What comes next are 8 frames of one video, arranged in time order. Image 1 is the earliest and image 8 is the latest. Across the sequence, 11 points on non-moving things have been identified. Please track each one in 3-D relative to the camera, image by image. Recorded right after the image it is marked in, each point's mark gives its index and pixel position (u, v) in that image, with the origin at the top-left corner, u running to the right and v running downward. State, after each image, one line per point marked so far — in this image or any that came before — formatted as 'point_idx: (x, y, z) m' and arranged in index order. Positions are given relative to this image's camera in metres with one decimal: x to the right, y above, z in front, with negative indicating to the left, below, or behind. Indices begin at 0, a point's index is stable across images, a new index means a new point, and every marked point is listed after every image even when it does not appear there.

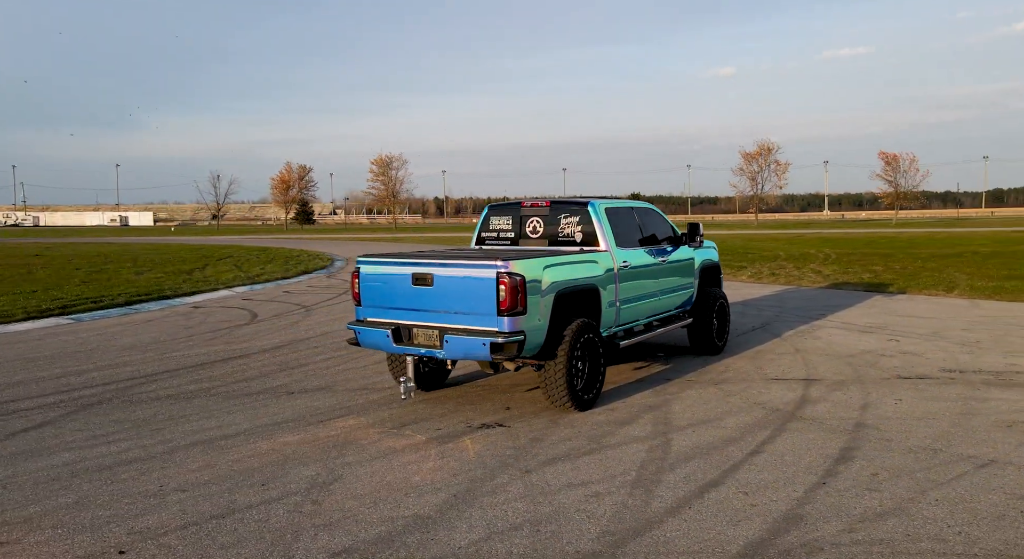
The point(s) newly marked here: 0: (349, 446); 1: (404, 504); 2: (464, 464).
0: (-1.1, -1.1, +4.5) m
1: (-0.5, -1.2, +3.4) m
2: (-0.3, -1.2, +4.1) m
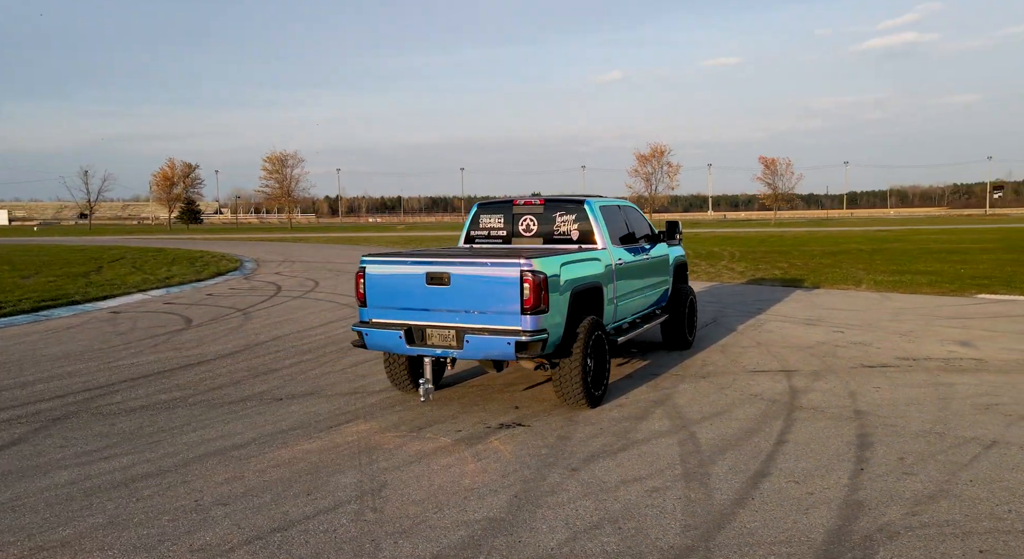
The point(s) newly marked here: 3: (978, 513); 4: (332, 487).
0: (-0.9, -1.1, +4.2) m
1: (-0.2, -1.1, +3.2) m
2: (0.0, -1.1, +4.0) m
3: (+2.4, -1.2, +3.3) m
4: (-1.0, -1.1, +3.5) m
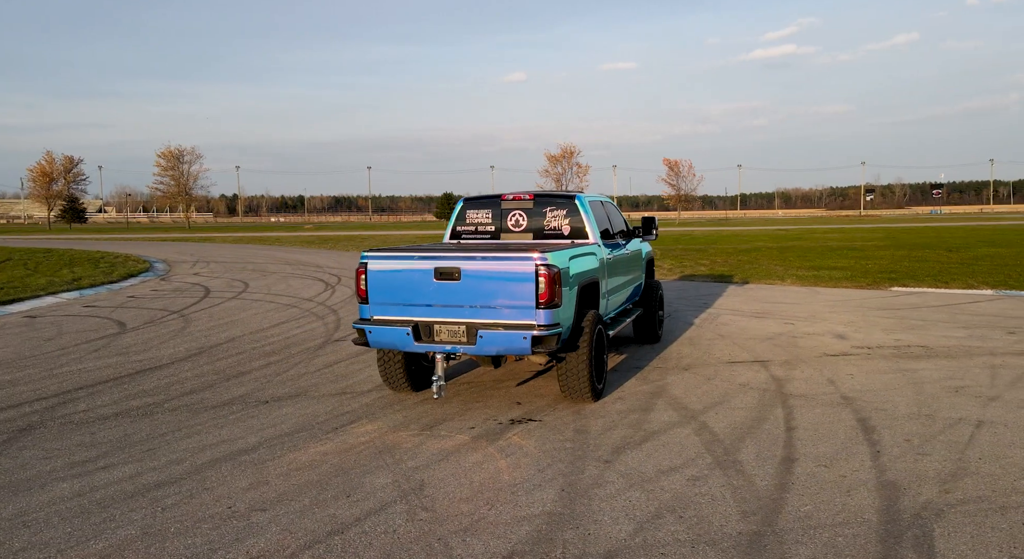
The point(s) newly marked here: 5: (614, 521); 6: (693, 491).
0: (-0.7, -1.1, +4.1) m
1: (+0.1, -1.1, +3.1) m
2: (+0.2, -1.1, +3.9) m
3: (+2.6, -1.1, +3.5) m
4: (-0.7, -1.1, +3.4) m
5: (+0.5, -1.1, +2.9) m
6: (+0.9, -1.1, +3.4) m
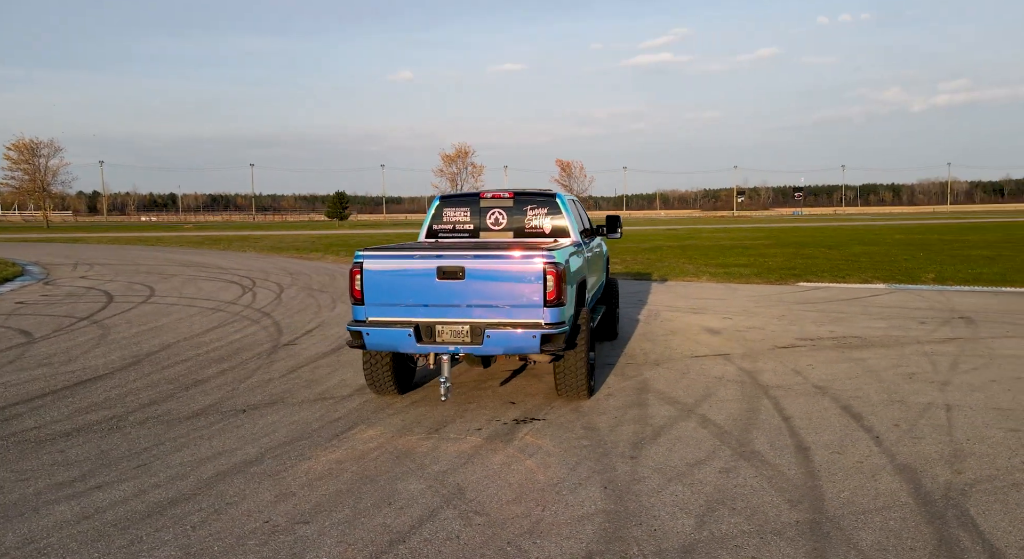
0: (-0.6, -1.1, +3.9) m
1: (+0.3, -1.1, +3.1) m
2: (+0.3, -1.1, +3.9) m
3: (+2.8, -1.1, +3.7) m
4: (-0.5, -1.1, +3.2) m
5: (+0.7, -1.1, +2.9) m
6: (+1.2, -1.1, +3.4) m
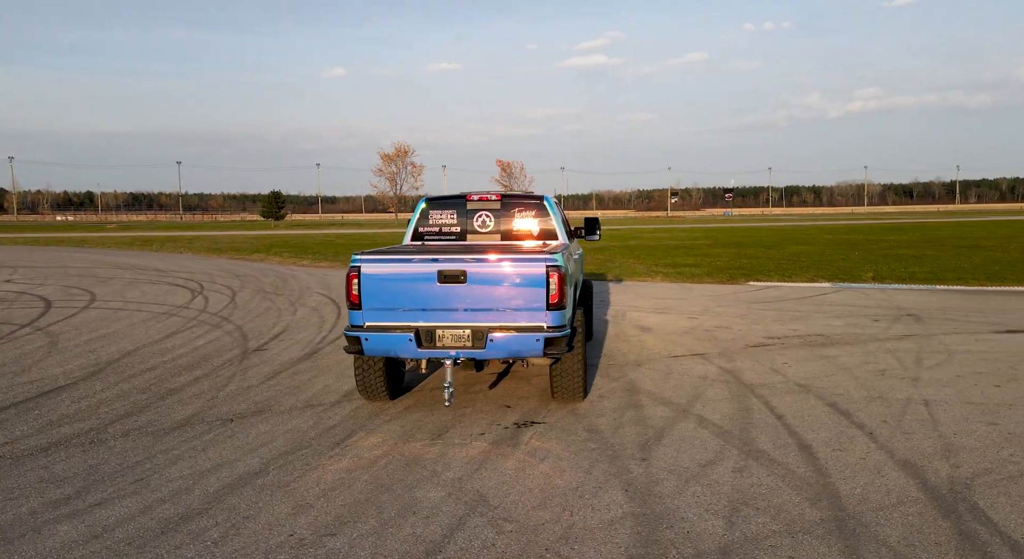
0: (-0.5, -1.1, +3.9) m
1: (+0.4, -1.1, +3.1) m
2: (+0.4, -1.1, +3.9) m
3: (+2.9, -1.1, +3.9) m
4: (-0.4, -1.1, +3.2) m
5: (+0.9, -1.1, +3.0) m
6: (+1.3, -1.1, +3.5) m
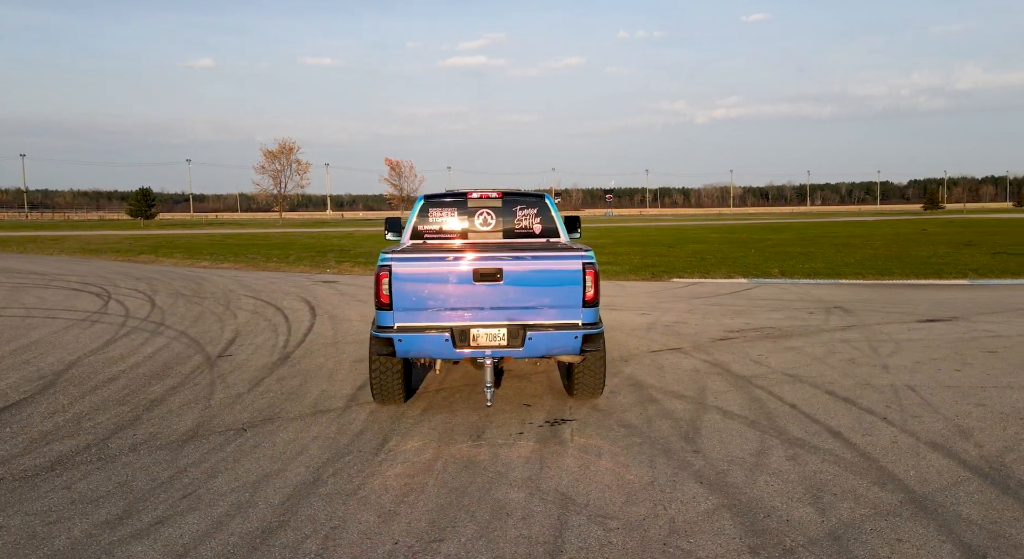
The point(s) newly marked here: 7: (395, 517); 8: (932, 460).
0: (-0.2, -1.1, +3.8) m
1: (+0.8, -1.1, +3.2) m
2: (+0.7, -1.1, +3.9) m
3: (+3.2, -1.0, +4.2) m
4: (0.0, -1.1, +3.1) m
5: (+1.3, -1.1, +3.1) m
6: (+1.6, -1.1, +3.6) m
7: (-0.6, -1.1, +3.0) m
8: (+2.4, -1.0, +3.8) m
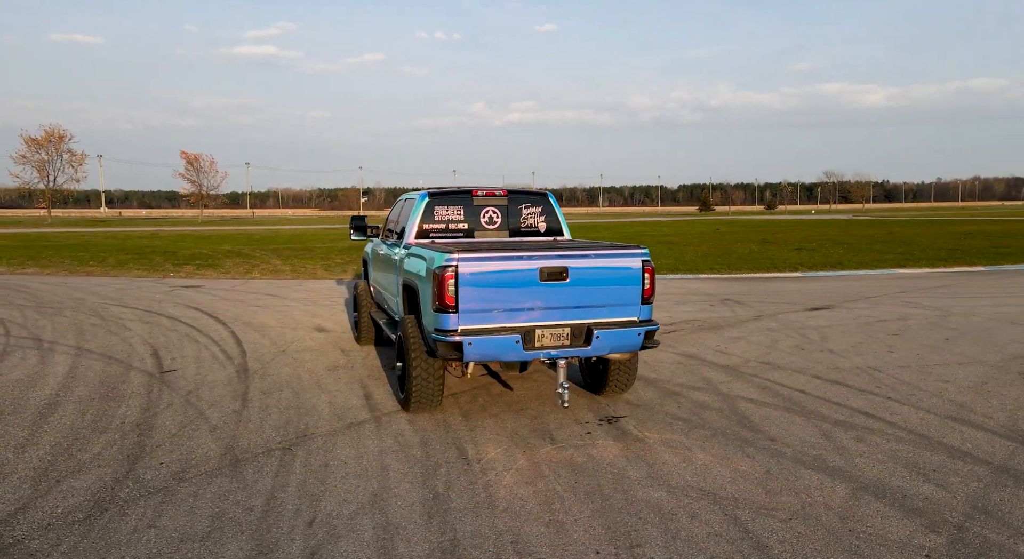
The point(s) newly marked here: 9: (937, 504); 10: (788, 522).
0: (+0.5, -1.1, +3.9) m
1: (+1.6, -1.1, +3.4) m
2: (+1.3, -1.1, +4.1) m
3: (+3.7, -1.0, +4.9) m
4: (+0.8, -1.1, +3.2) m
5: (+2.0, -1.1, +3.4) m
6: (+2.3, -1.0, +4.0) m
7: (+0.2, -1.1, +3.0) m
8: (+3.0, -1.0, +4.3) m
9: (+2.0, -1.1, +3.1) m
10: (+1.2, -1.1, +2.9) m
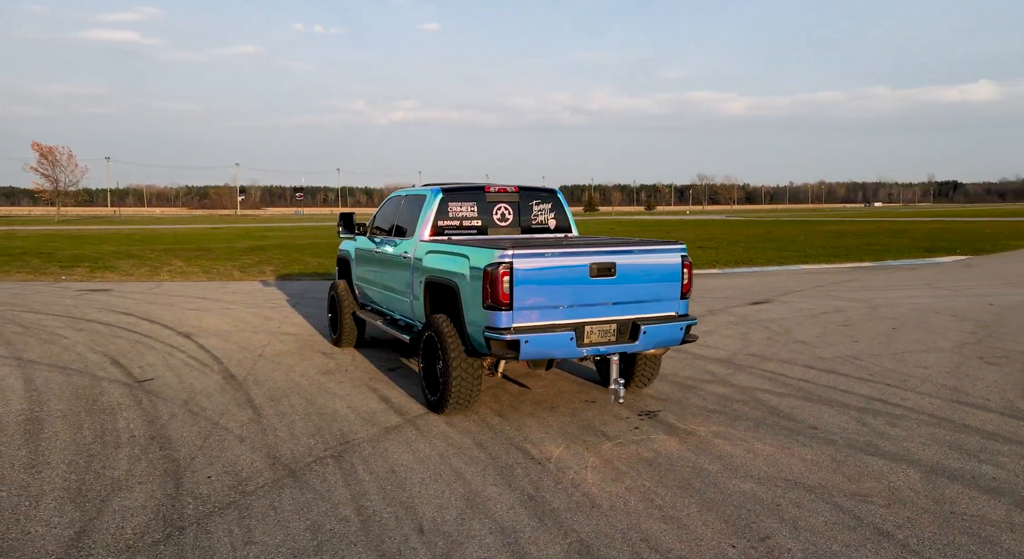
0: (+0.9, -1.1, +4.0) m
1: (+2.1, -1.1, +3.7) m
2: (+1.8, -1.1, +4.4) m
3: (+4.0, -0.9, +5.4) m
4: (+1.3, -1.1, +3.4) m
5: (+2.6, -1.0, +3.7) m
6: (+2.7, -1.0, +4.4) m
7: (+0.8, -1.2, +3.1) m
8: (+3.4, -1.0, +4.7) m
9: (+2.5, -1.0, +3.4) m
10: (+1.8, -1.1, +3.2) m
